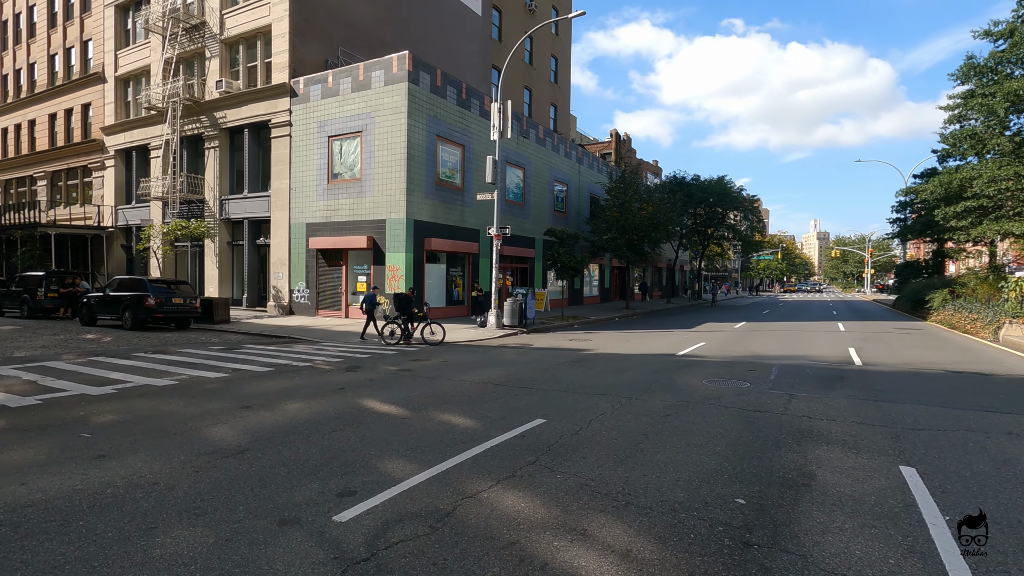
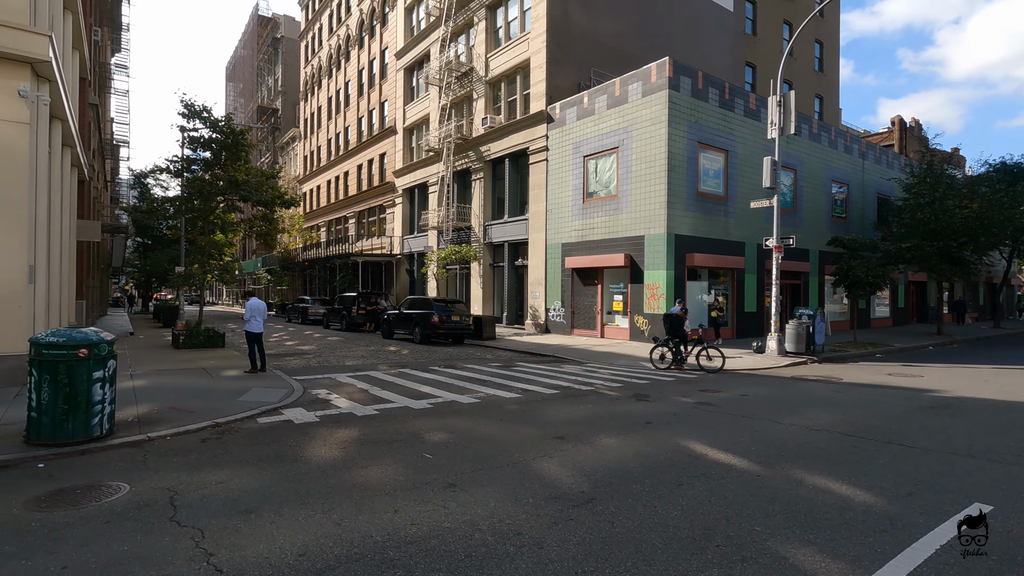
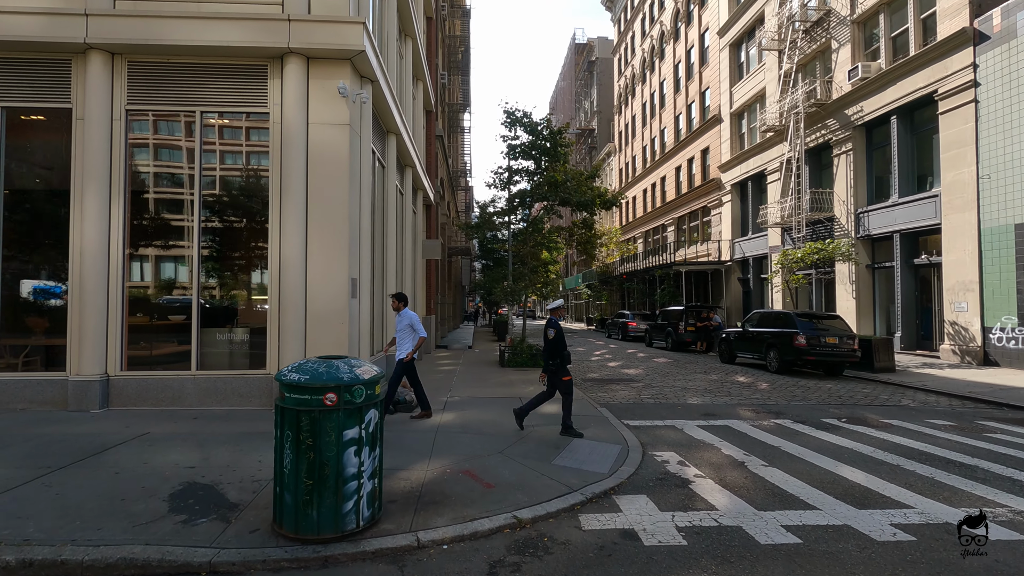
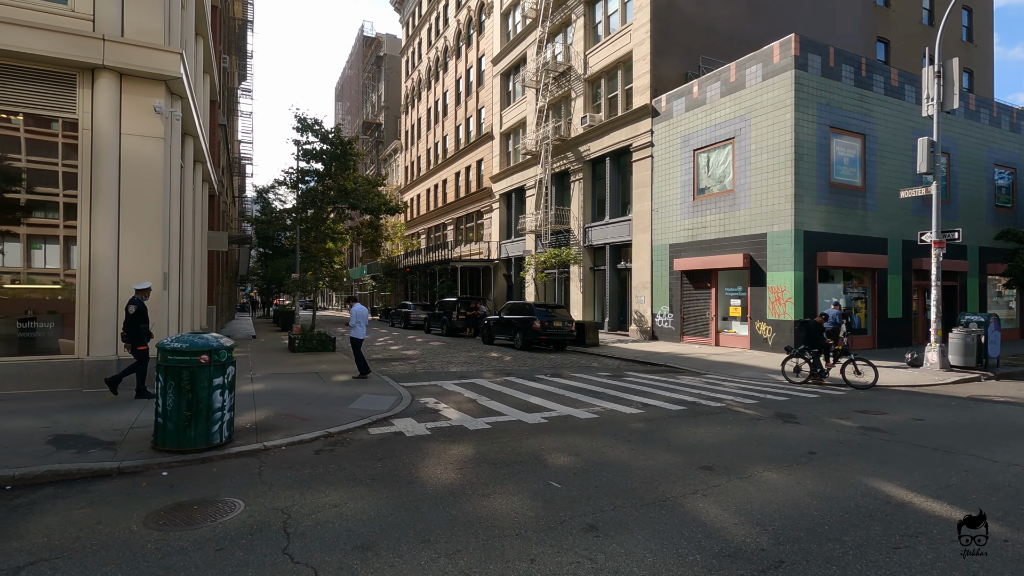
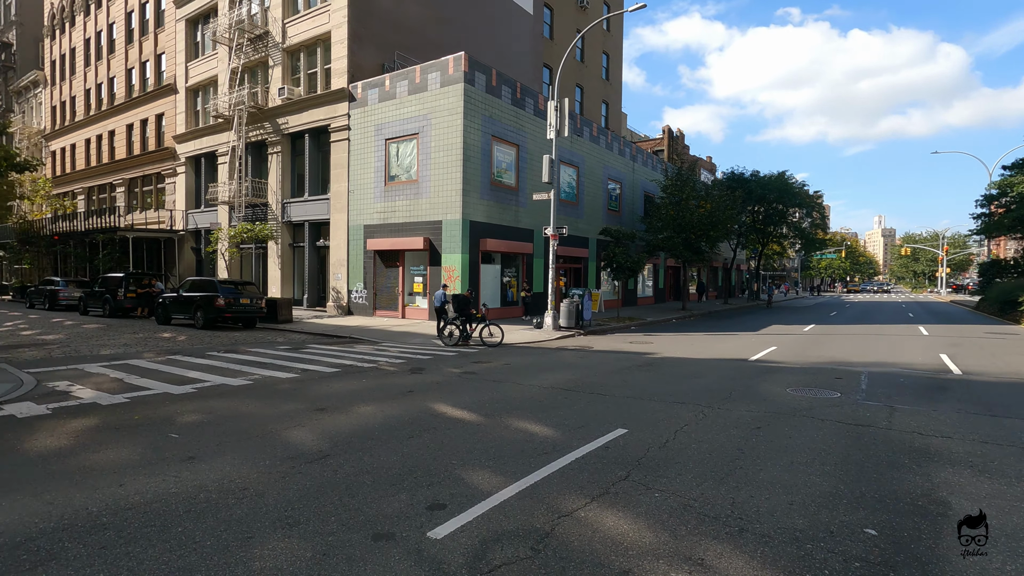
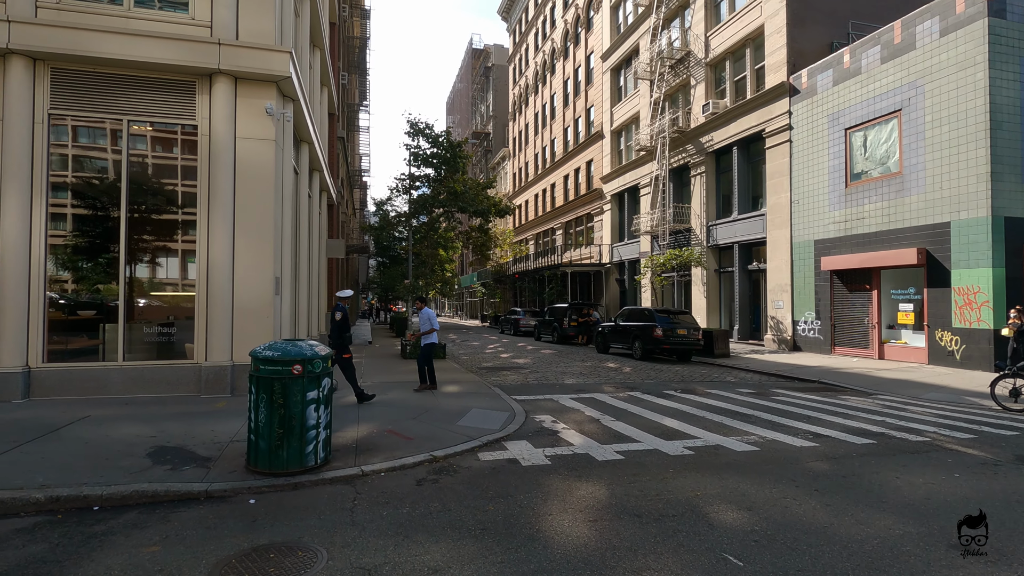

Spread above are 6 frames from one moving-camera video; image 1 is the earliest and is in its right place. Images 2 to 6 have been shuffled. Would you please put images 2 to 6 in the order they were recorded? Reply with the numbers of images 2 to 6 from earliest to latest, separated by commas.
5, 2, 4, 6, 3
